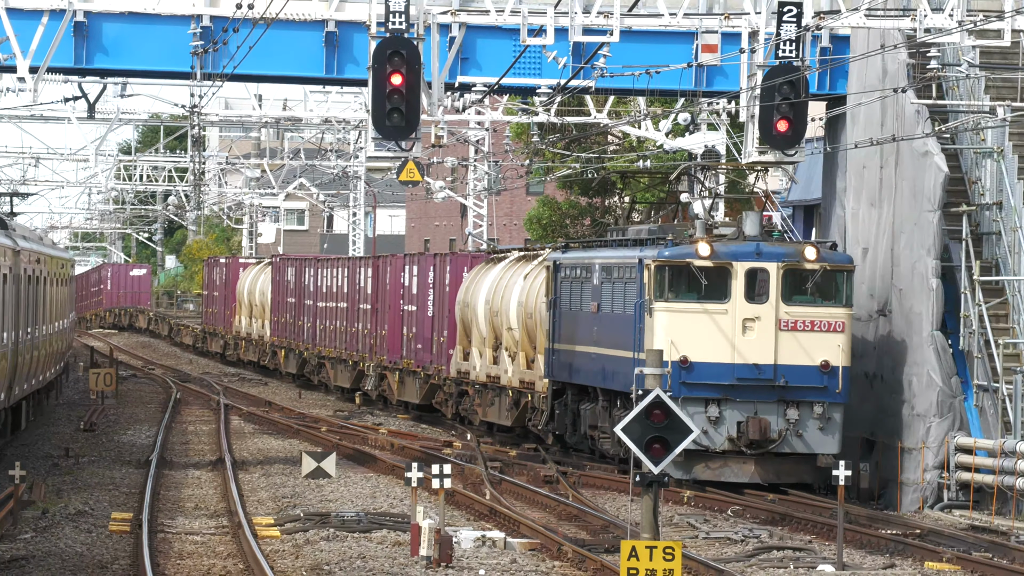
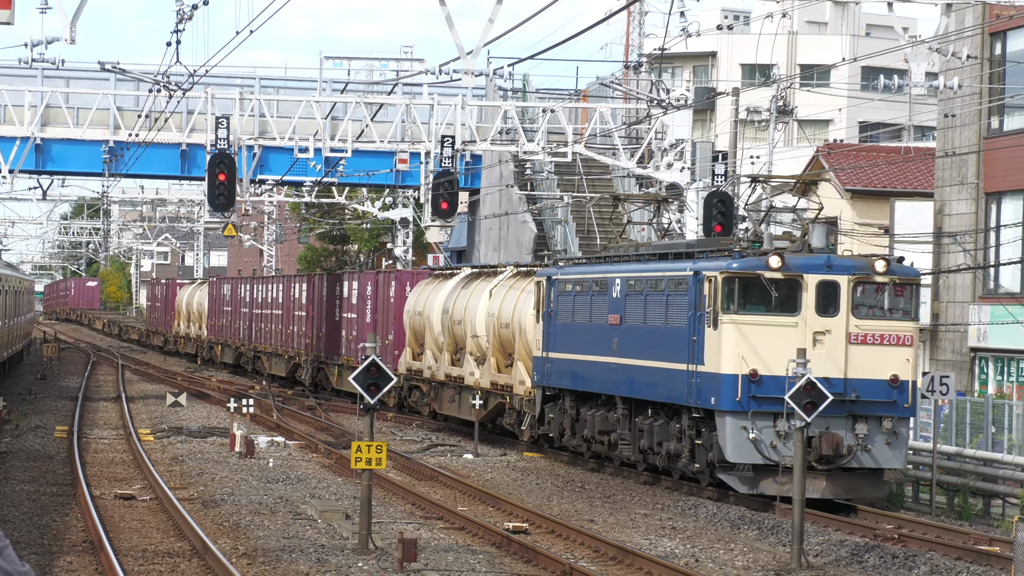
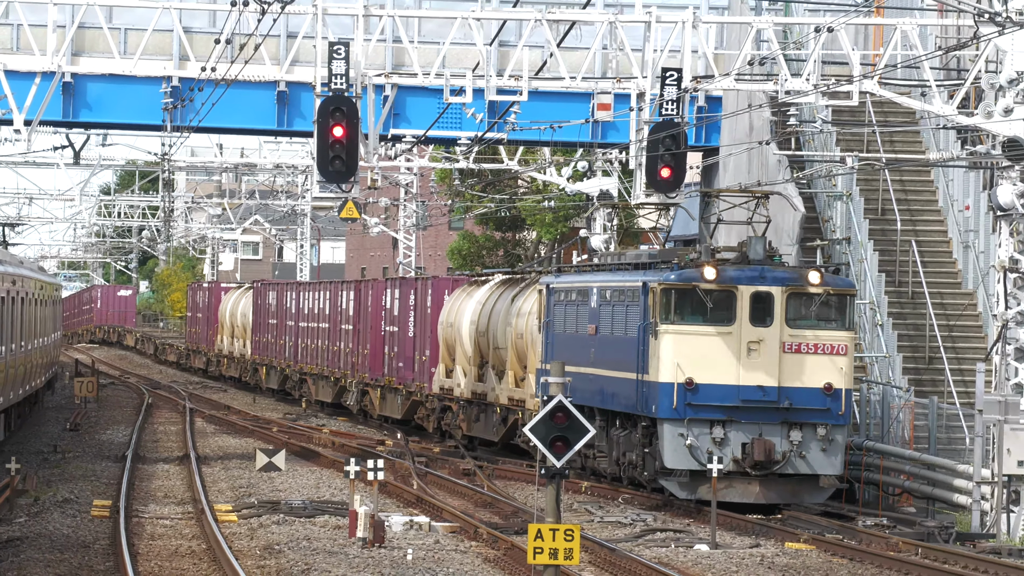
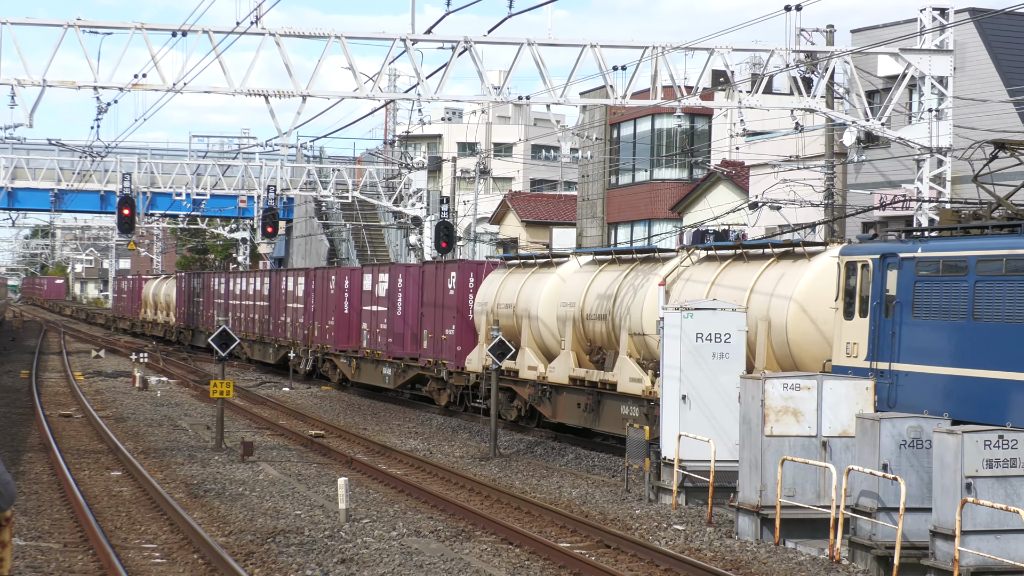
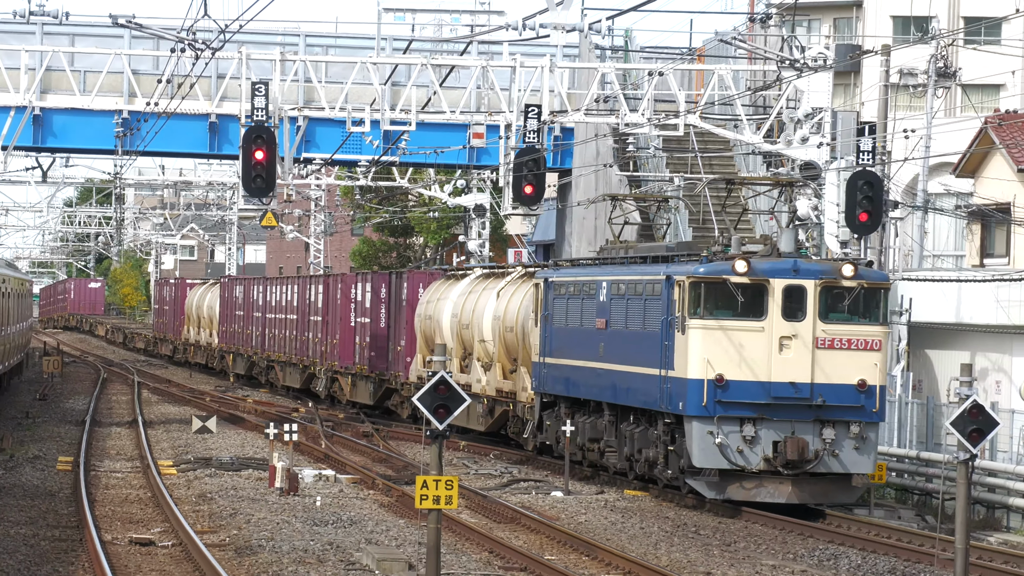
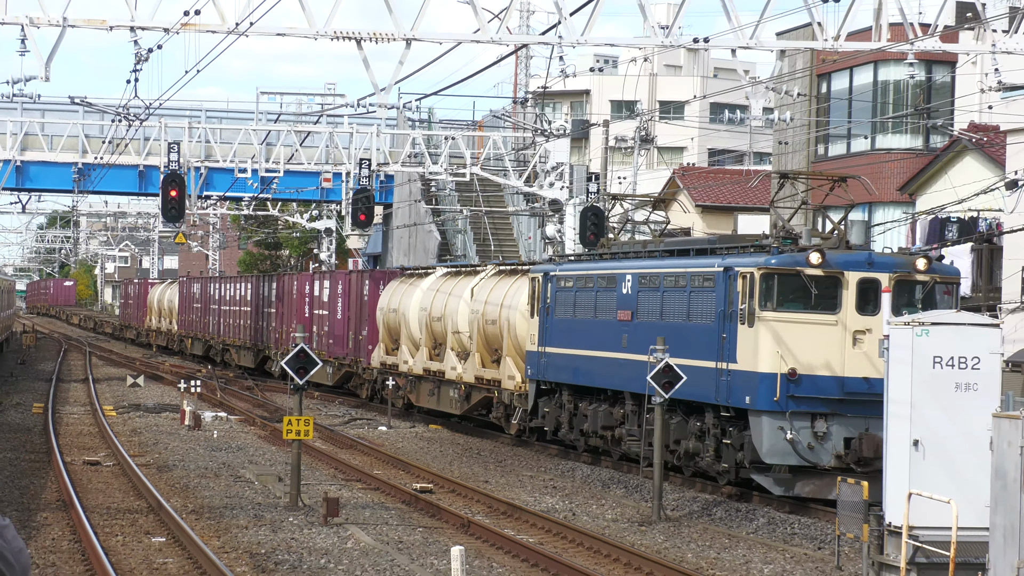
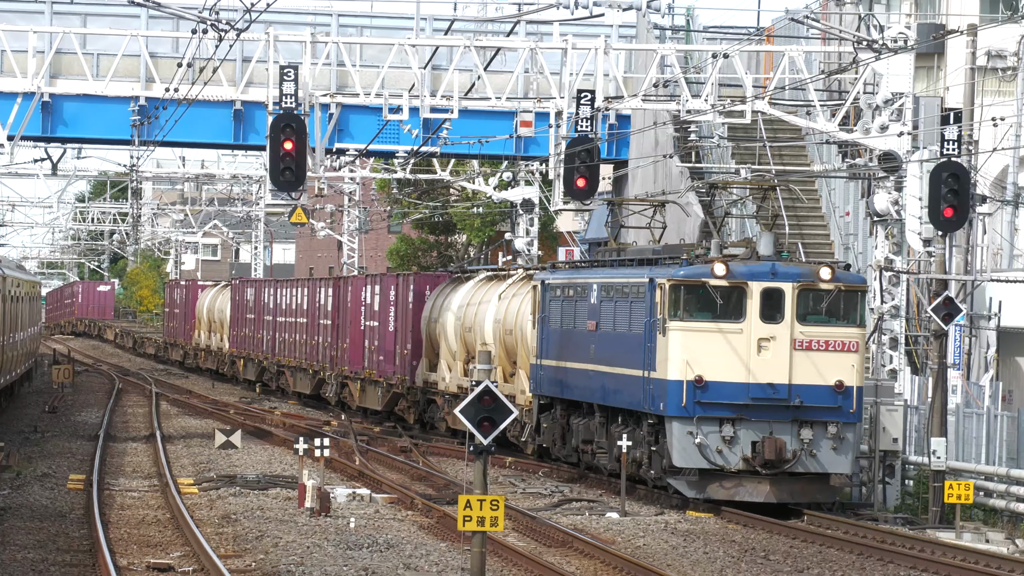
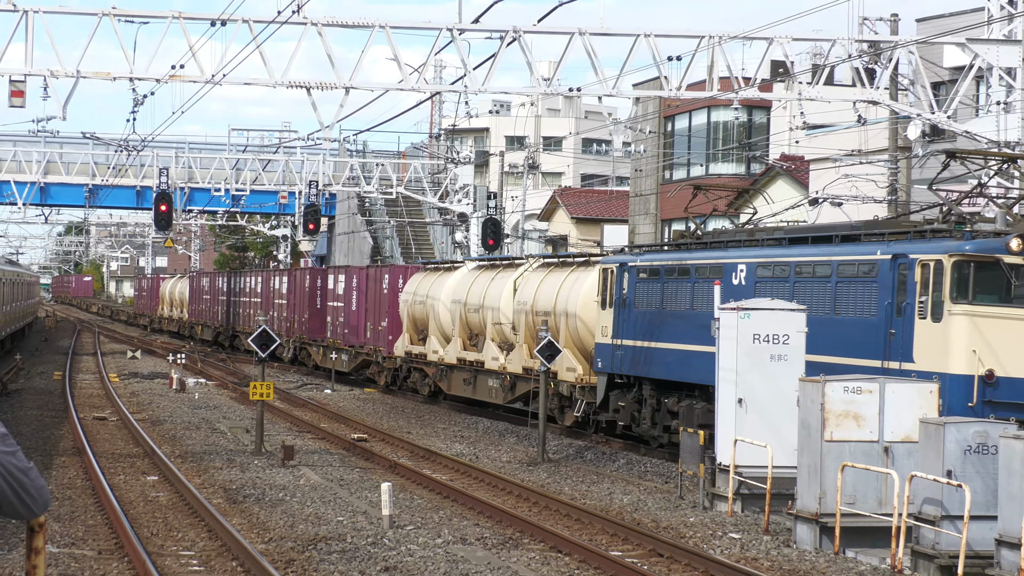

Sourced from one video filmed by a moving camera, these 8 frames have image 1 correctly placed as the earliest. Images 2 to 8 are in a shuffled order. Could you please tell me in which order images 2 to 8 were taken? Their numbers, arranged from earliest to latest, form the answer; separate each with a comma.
3, 7, 5, 2, 6, 8, 4
